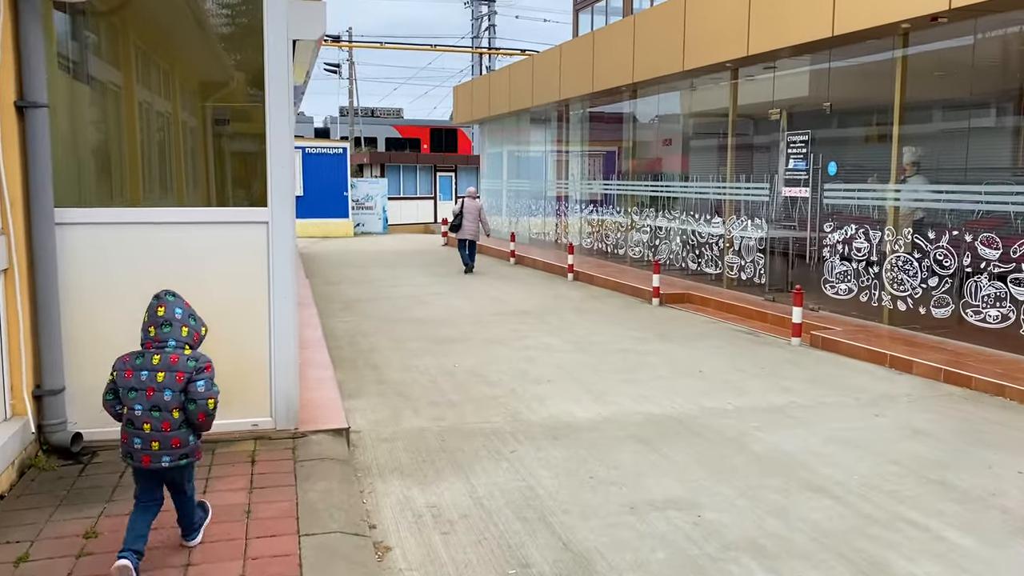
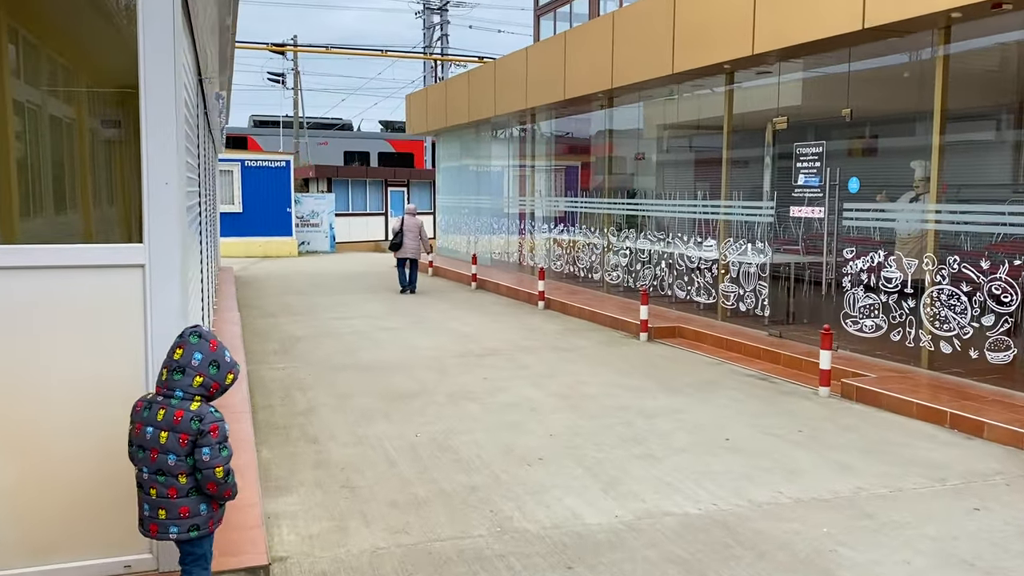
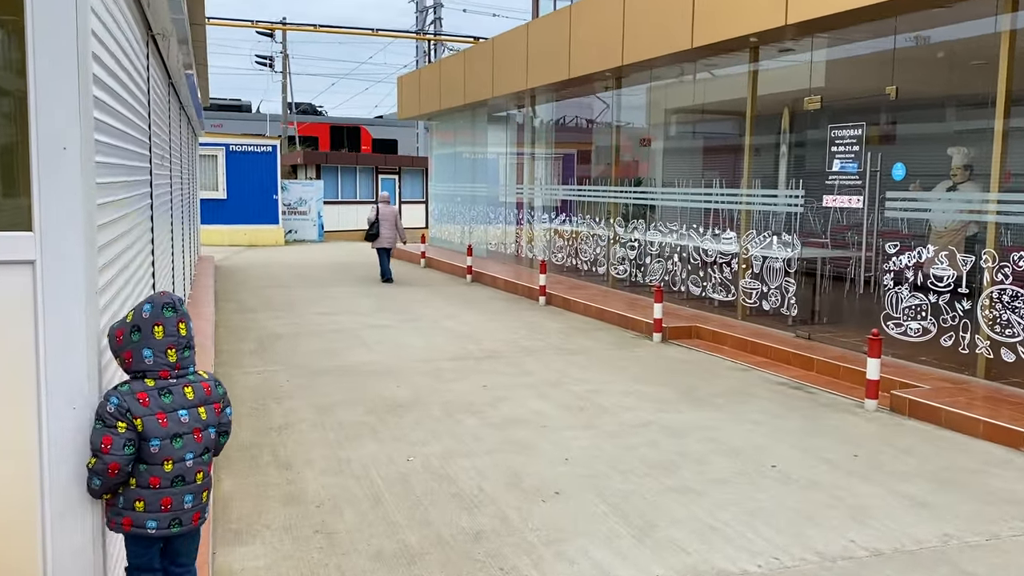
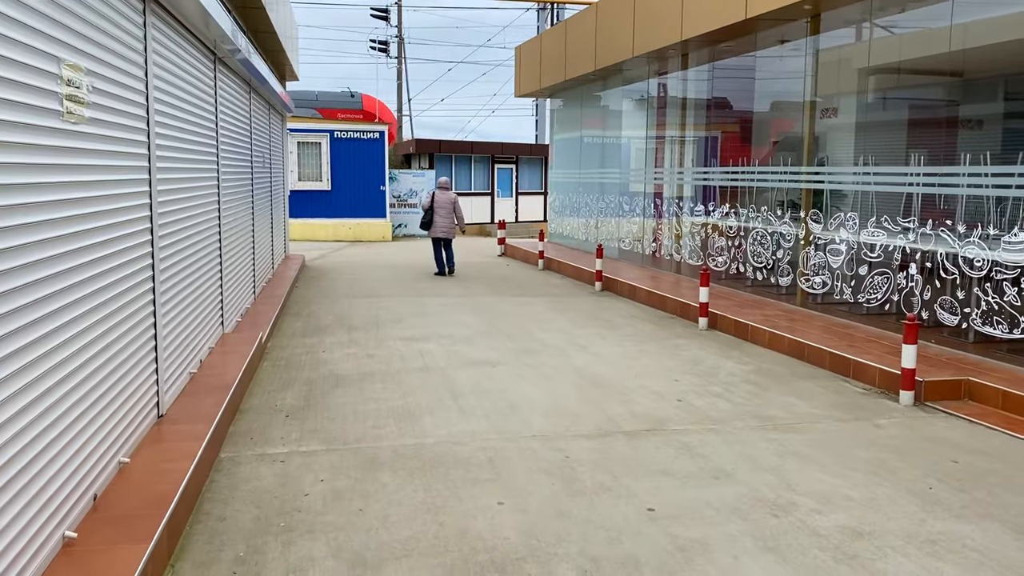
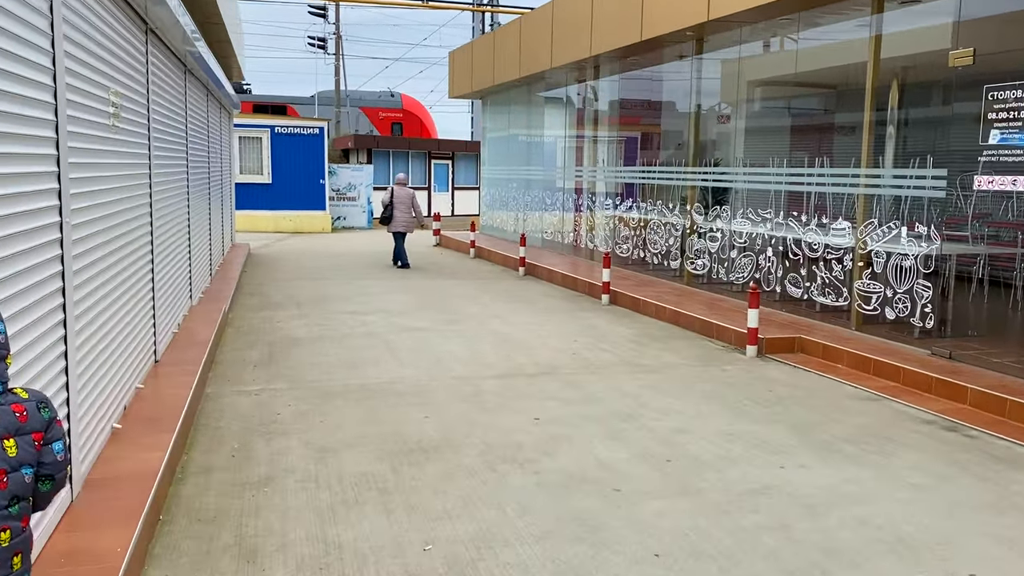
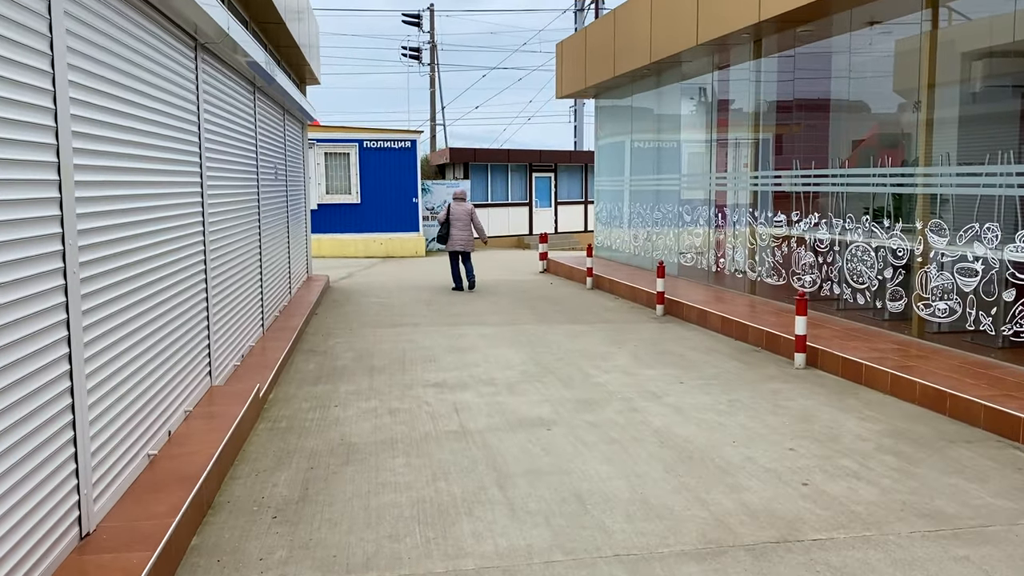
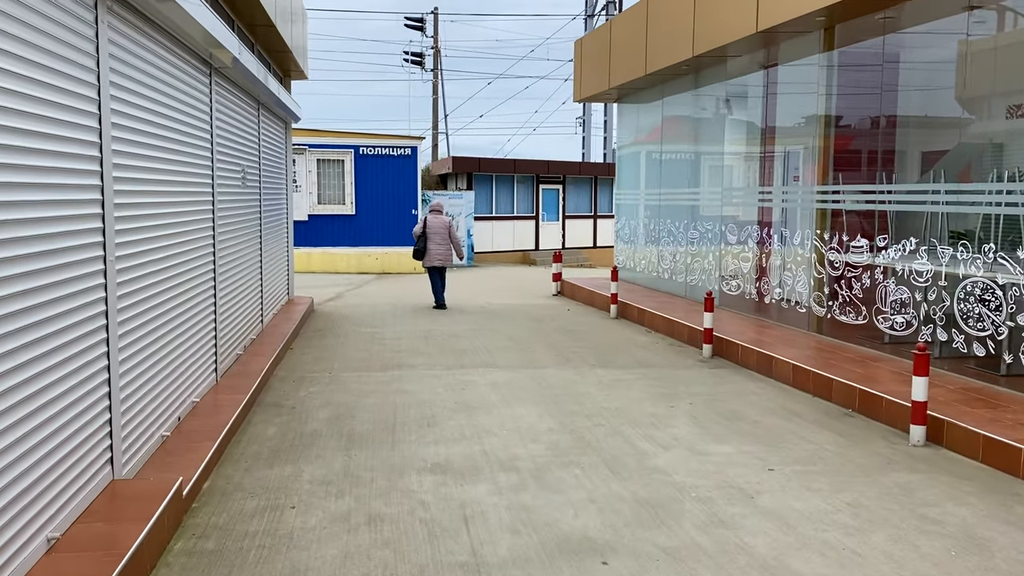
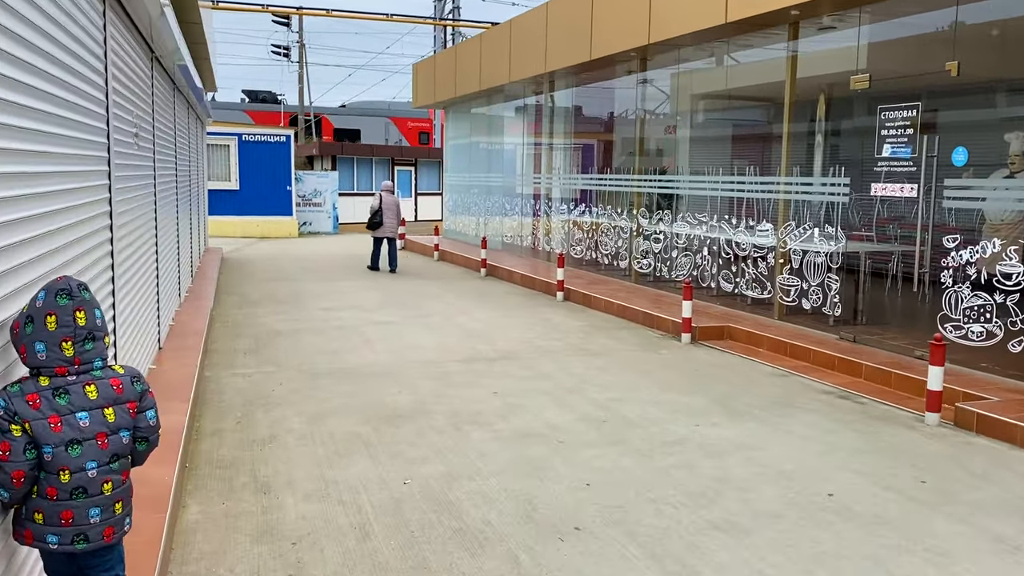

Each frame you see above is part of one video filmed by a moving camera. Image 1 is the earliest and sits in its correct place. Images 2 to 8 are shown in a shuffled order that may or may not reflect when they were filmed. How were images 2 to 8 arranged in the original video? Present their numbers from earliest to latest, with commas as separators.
2, 3, 8, 5, 4, 6, 7
